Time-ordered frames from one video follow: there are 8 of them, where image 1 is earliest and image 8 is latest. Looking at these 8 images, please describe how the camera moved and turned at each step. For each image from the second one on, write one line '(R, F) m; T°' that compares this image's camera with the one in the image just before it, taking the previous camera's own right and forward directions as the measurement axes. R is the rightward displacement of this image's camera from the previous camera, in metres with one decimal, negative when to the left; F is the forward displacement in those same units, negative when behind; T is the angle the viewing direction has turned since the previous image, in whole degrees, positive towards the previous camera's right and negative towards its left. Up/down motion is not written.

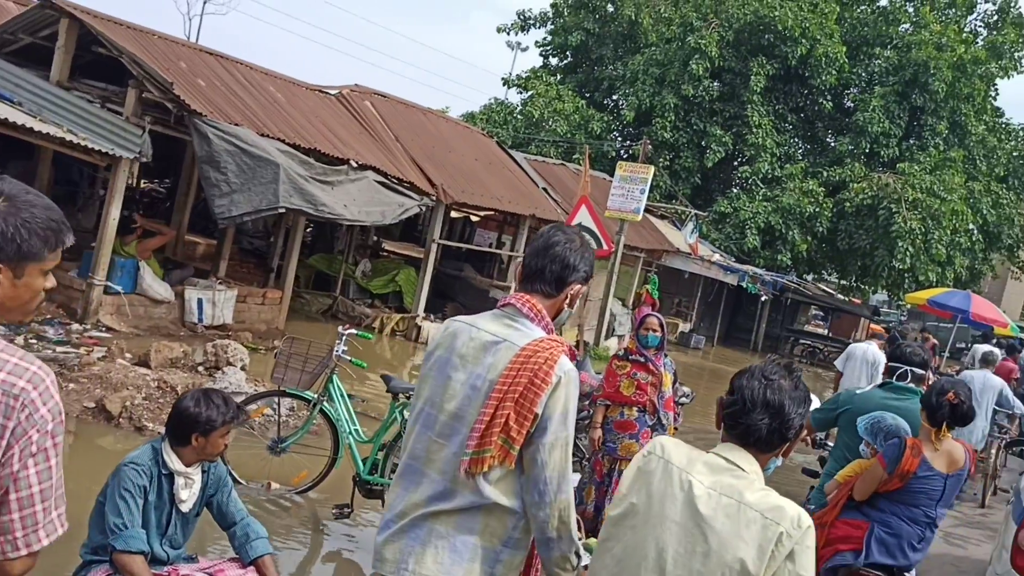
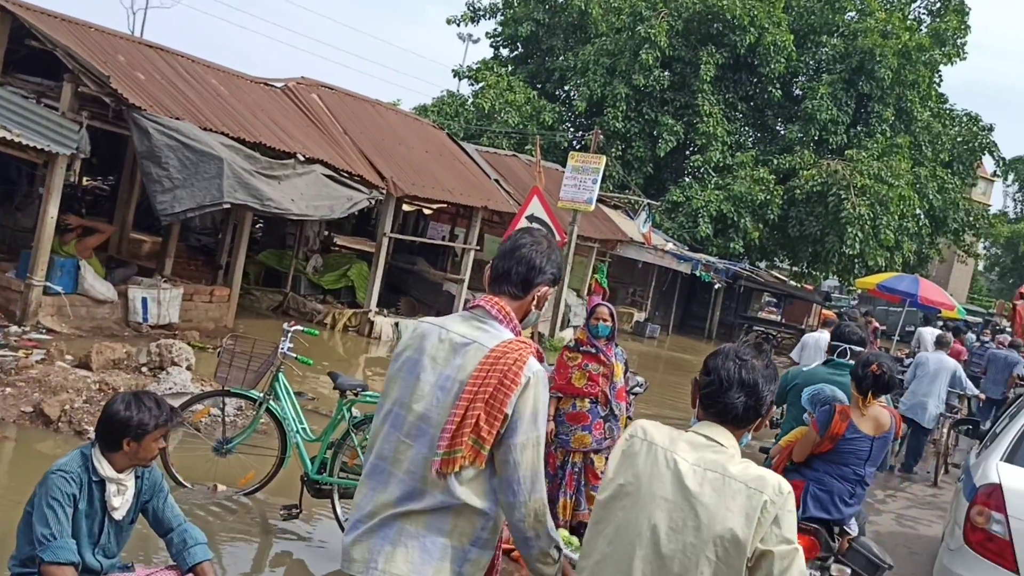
(0.0, +0.1) m; +3°
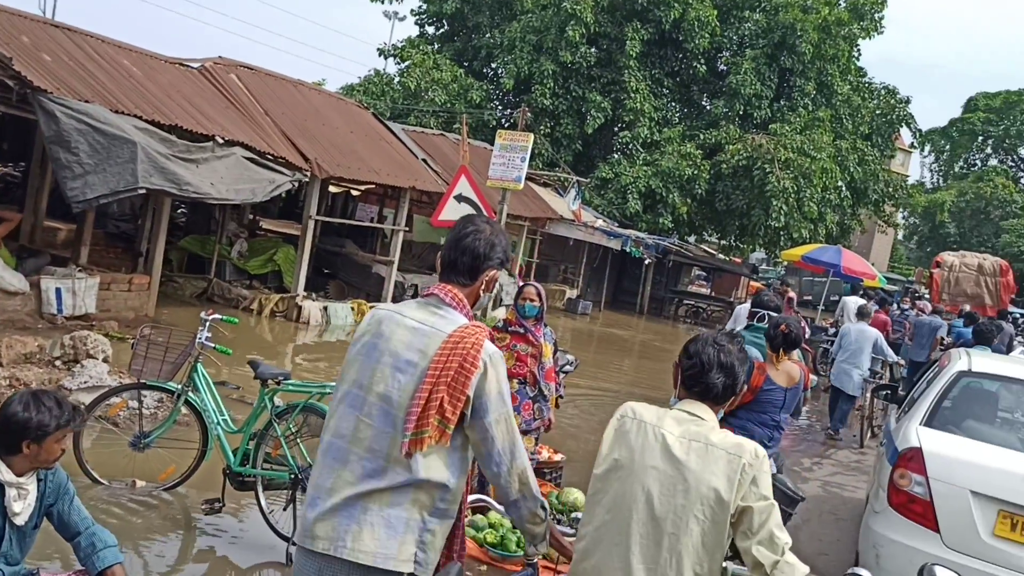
(0.0, +0.1) m; +4°
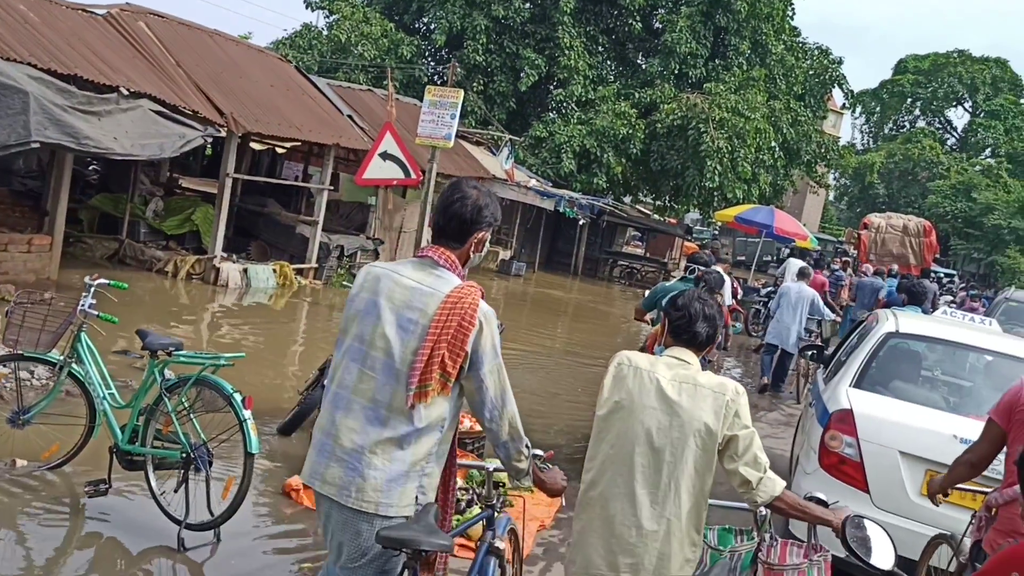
(+0.1, +0.3) m; +4°
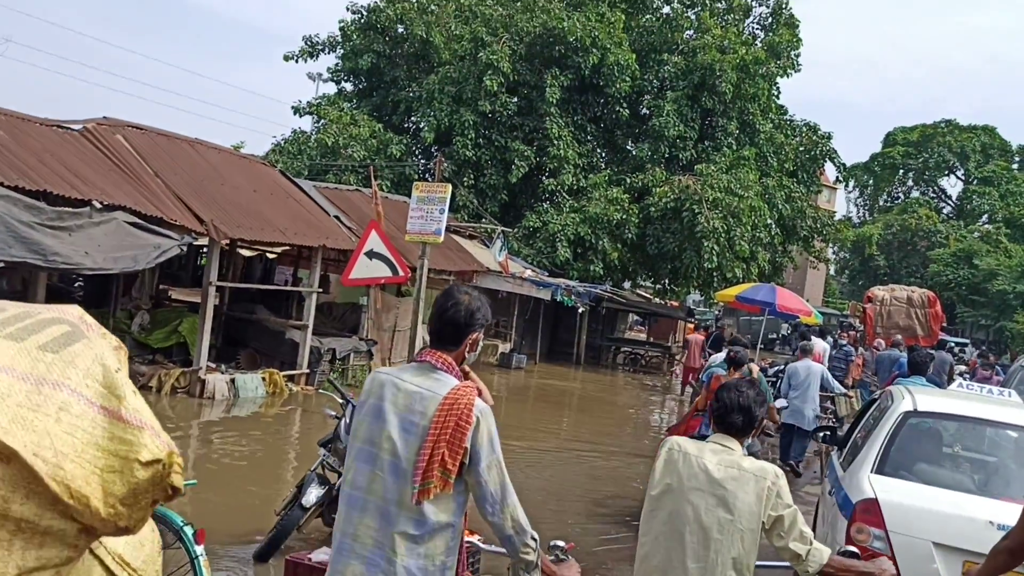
(+0.1, +0.3) m; 0°
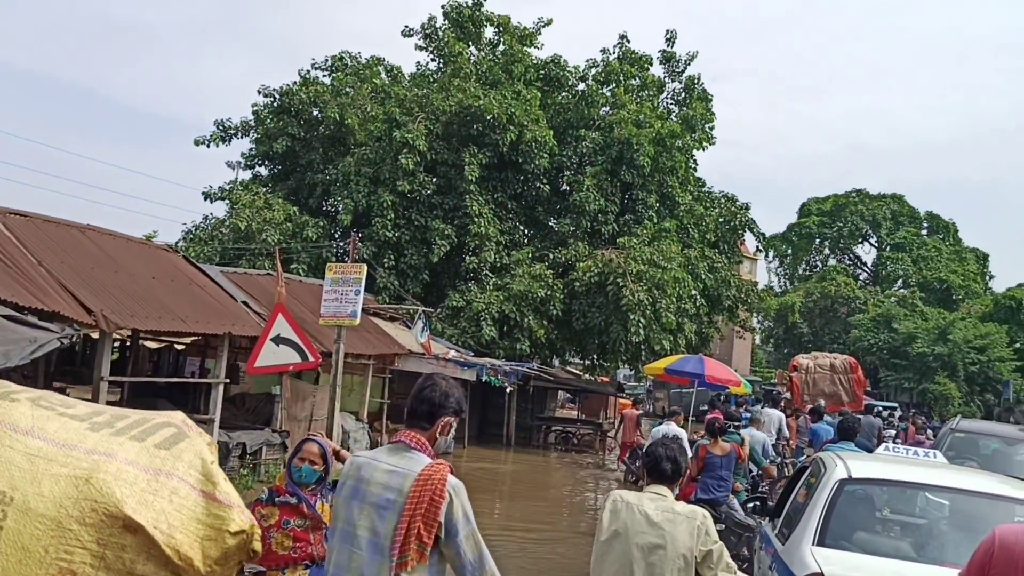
(+0.1, +0.5) m; +4°
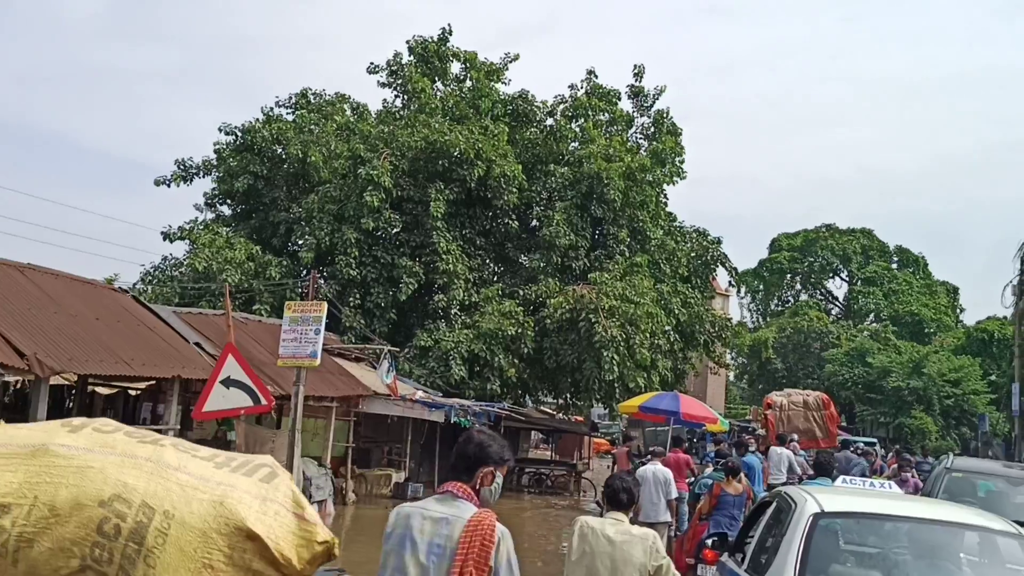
(+0.1, +0.5) m; +2°
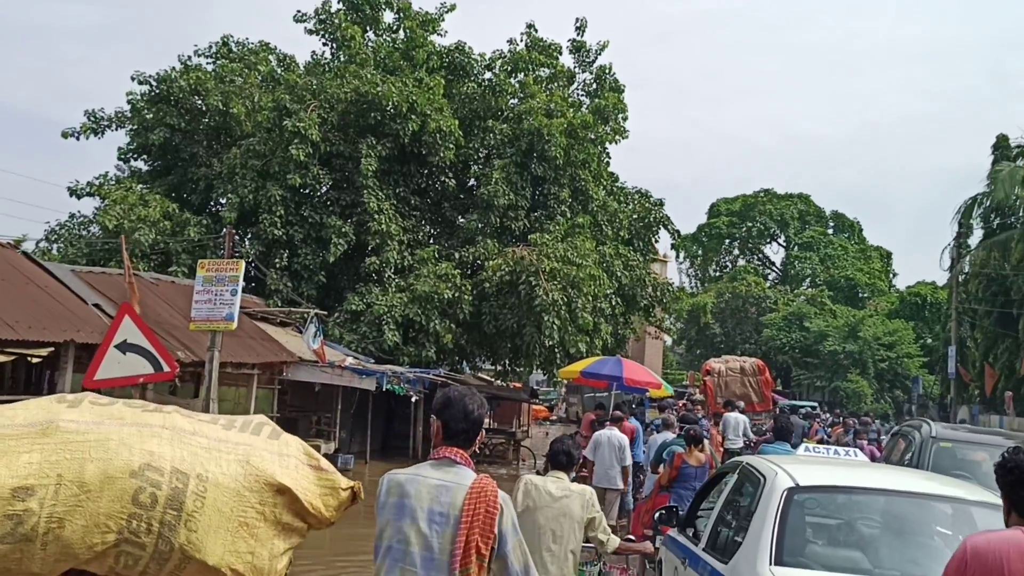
(0.0, +0.8) m; +4°
